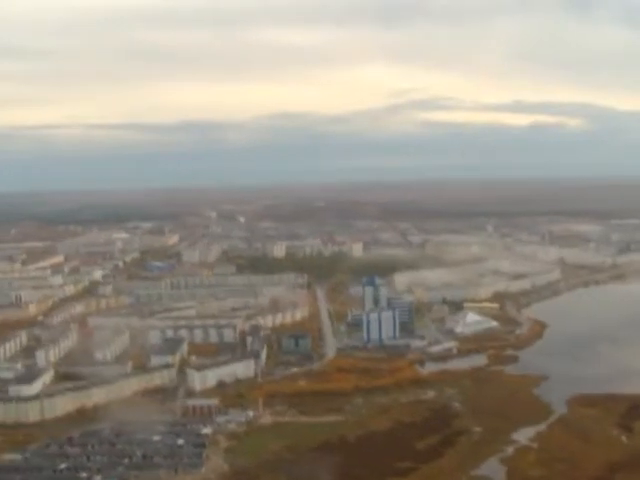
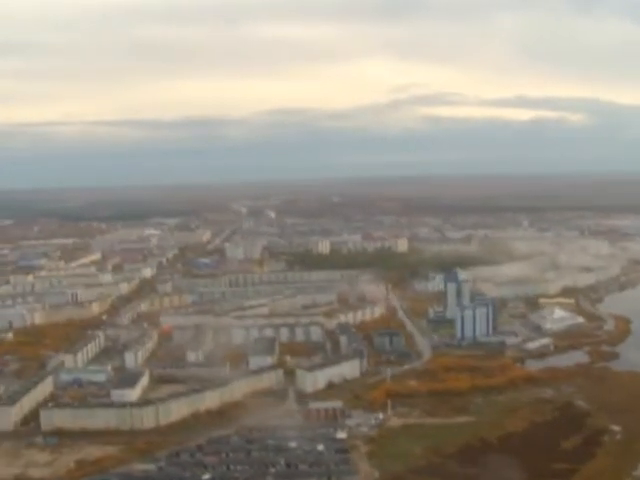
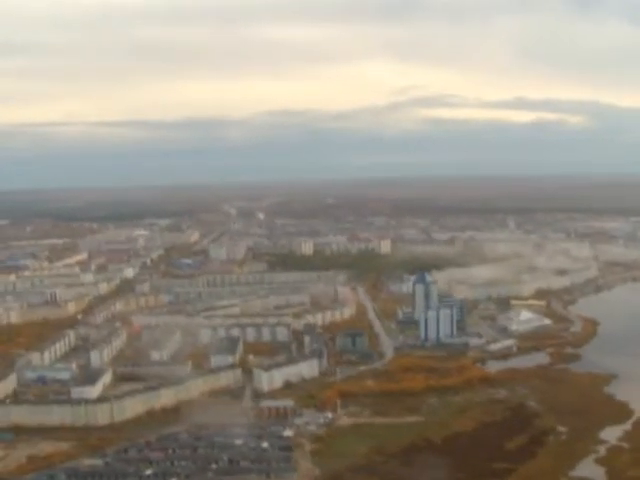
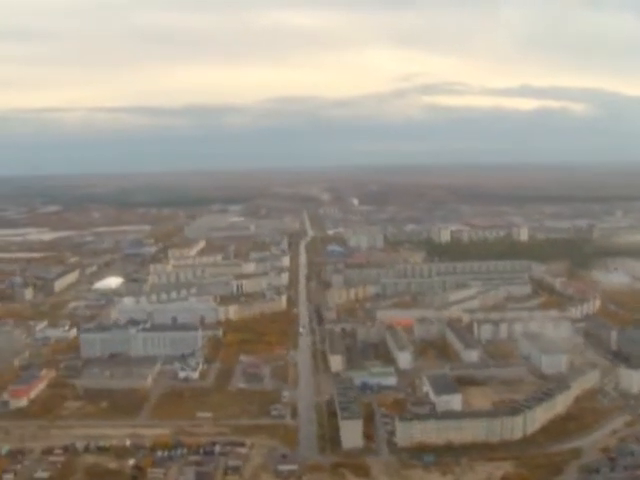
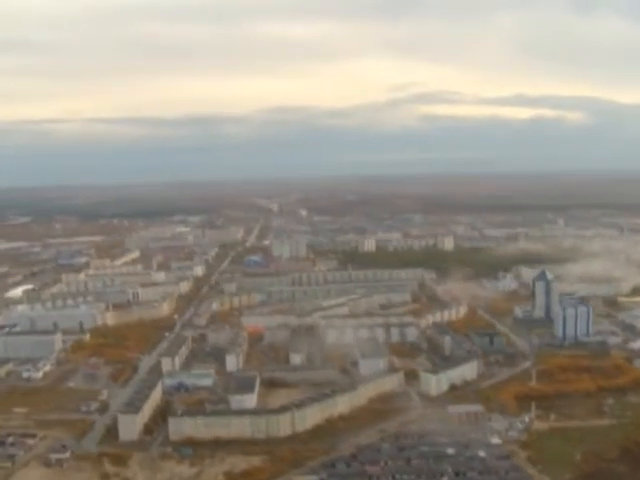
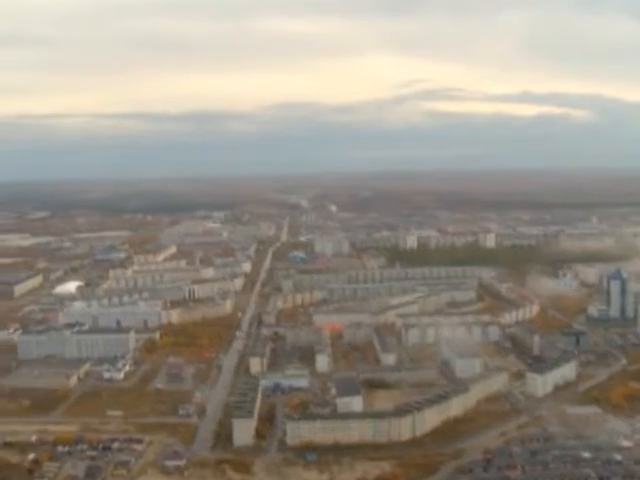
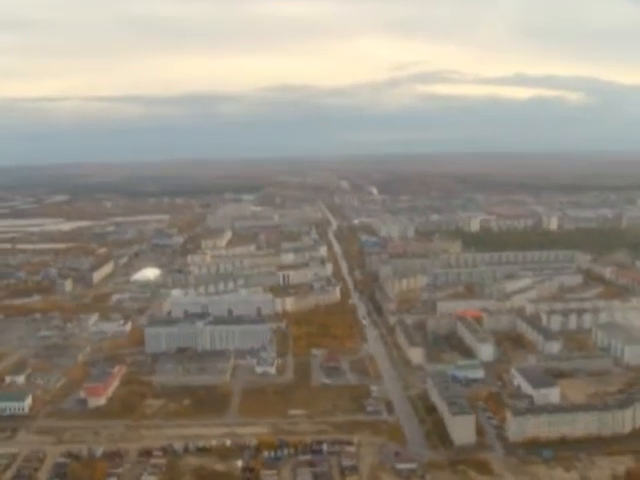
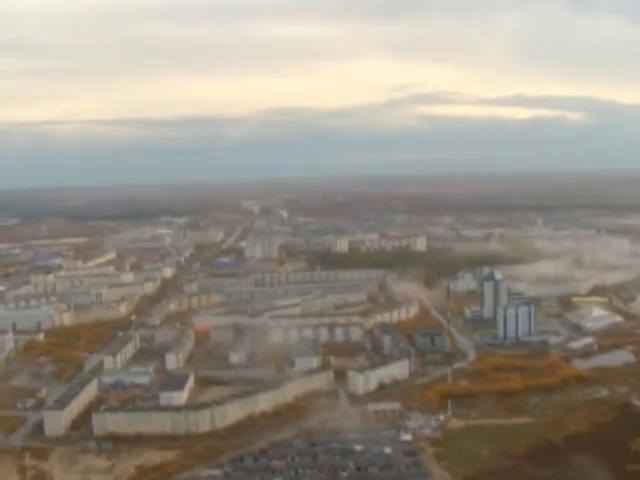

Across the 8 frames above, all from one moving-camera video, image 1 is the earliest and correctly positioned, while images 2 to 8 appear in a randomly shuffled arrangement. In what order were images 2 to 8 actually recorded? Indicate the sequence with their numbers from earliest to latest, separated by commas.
3, 2, 8, 5, 6, 4, 7
